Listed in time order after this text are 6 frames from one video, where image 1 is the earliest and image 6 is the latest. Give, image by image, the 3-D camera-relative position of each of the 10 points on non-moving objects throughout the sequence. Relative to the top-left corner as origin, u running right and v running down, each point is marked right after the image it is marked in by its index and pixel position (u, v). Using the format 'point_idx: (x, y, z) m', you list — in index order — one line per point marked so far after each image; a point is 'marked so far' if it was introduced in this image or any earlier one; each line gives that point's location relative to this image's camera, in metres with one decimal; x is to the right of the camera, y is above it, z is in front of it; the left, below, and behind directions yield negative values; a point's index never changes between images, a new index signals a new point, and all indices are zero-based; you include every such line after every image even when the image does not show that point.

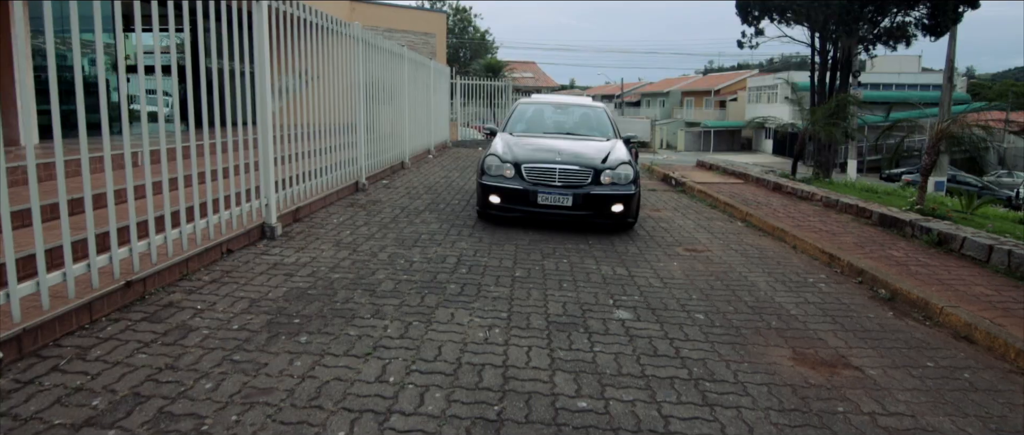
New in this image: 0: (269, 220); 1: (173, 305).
0: (-2.9, 0.0, +6.1) m
1: (-2.7, -0.7, +4.3) m
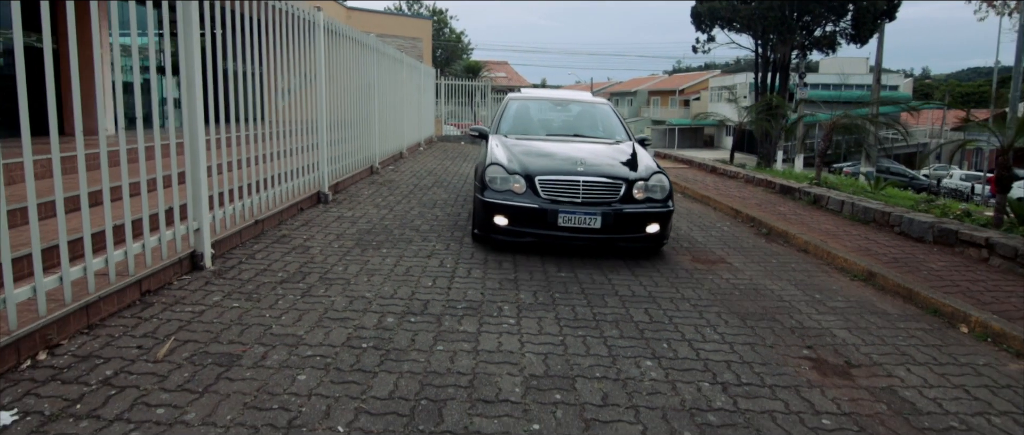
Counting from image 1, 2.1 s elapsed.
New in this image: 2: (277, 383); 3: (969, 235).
0: (-2.9, +0.4, +8.1) m
1: (-2.7, -0.2, +6.3) m
2: (-1.4, -1.0, +3.2) m
3: (+5.3, -0.2, +6.1) m
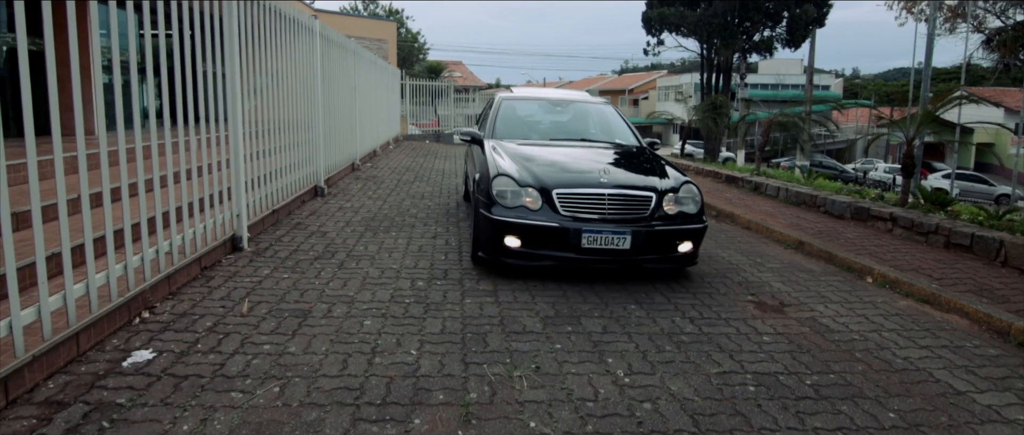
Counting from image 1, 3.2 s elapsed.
0: (-3.2, +0.6, +8.8) m
1: (-2.8, -0.1, +7.0) m
2: (-1.2, -0.8, +4.0) m
3: (+5.2, +0.1, +7.5) m
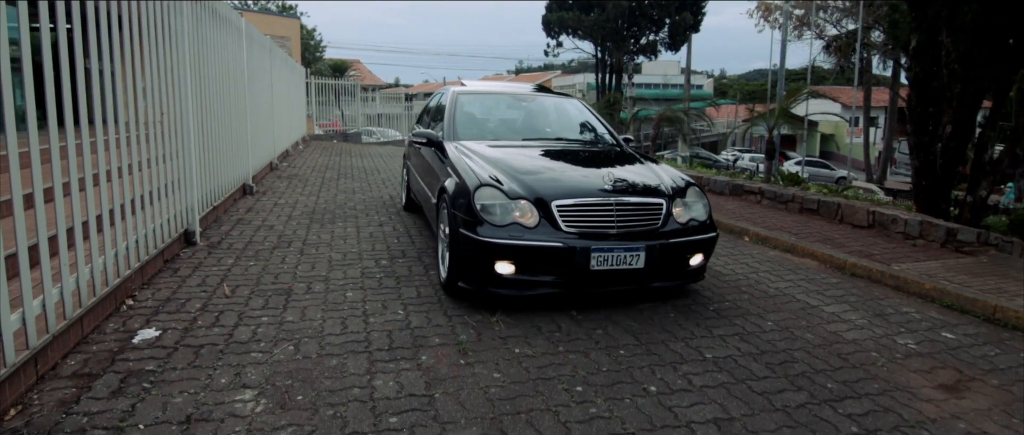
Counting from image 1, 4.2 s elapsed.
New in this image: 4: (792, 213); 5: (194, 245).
0: (-4.4, +0.6, +8.8) m
1: (-3.6, 0.0, +7.1) m
2: (-1.5, -0.7, +4.5) m
3: (+4.1, +0.5, +9.1) m
4: (+4.4, +0.1, +8.3) m
5: (-3.5, -0.3, +5.8) m
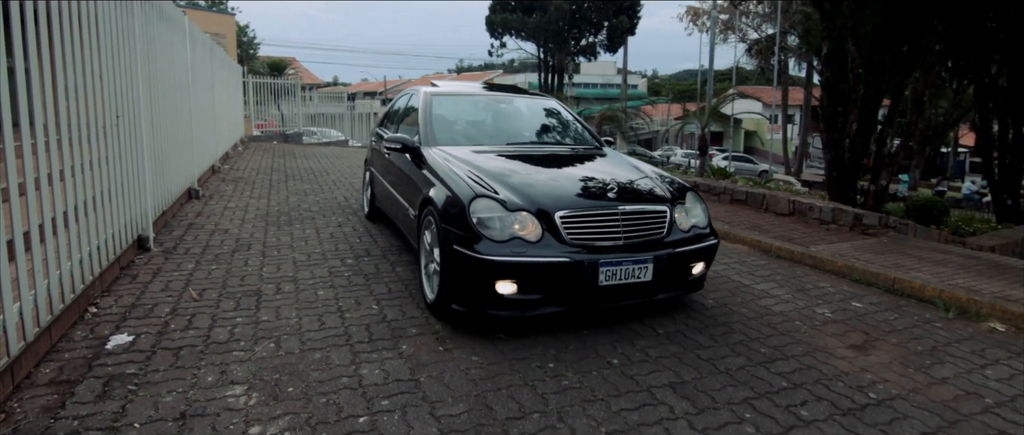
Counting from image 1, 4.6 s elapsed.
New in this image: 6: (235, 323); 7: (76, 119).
0: (-5.2, +0.5, +8.6) m
1: (-4.2, -0.1, +7.0) m
2: (-1.8, -0.7, +4.6) m
3: (+3.2, +0.7, +9.8) m
4: (+3.6, +0.2, +9.0) m
5: (-3.9, -0.4, +5.7) m
6: (-2.1, -0.8, +4.0) m
7: (-3.4, +0.7, +4.1) m
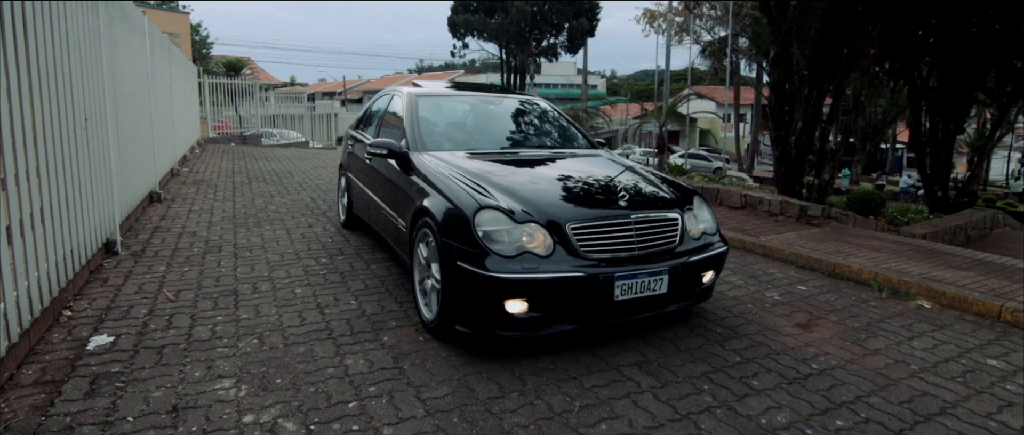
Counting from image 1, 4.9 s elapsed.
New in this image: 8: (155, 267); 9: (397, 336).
0: (-5.7, +0.5, +8.4) m
1: (-4.6, -0.1, +6.9) m
2: (-2.0, -0.7, +4.7) m
3: (+2.6, +0.8, +10.3) m
4: (+3.0, +0.3, +9.5) m
5: (-4.2, -0.4, +5.6) m
6: (-2.3, -0.8, +4.1) m
7: (-3.6, +0.7, +4.1) m
8: (-3.6, -0.5, +5.3) m
9: (-0.8, -0.9, +3.9) m
